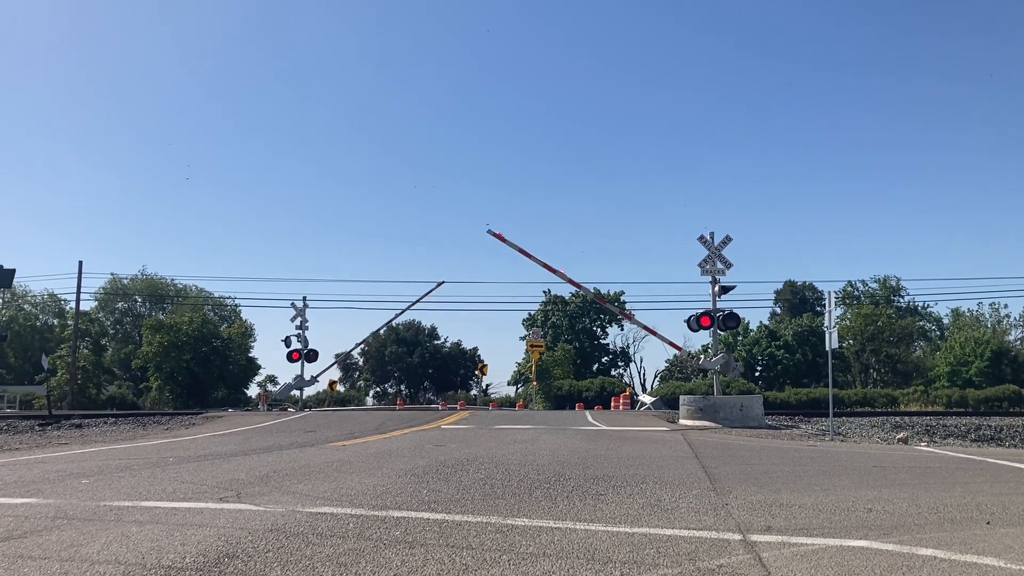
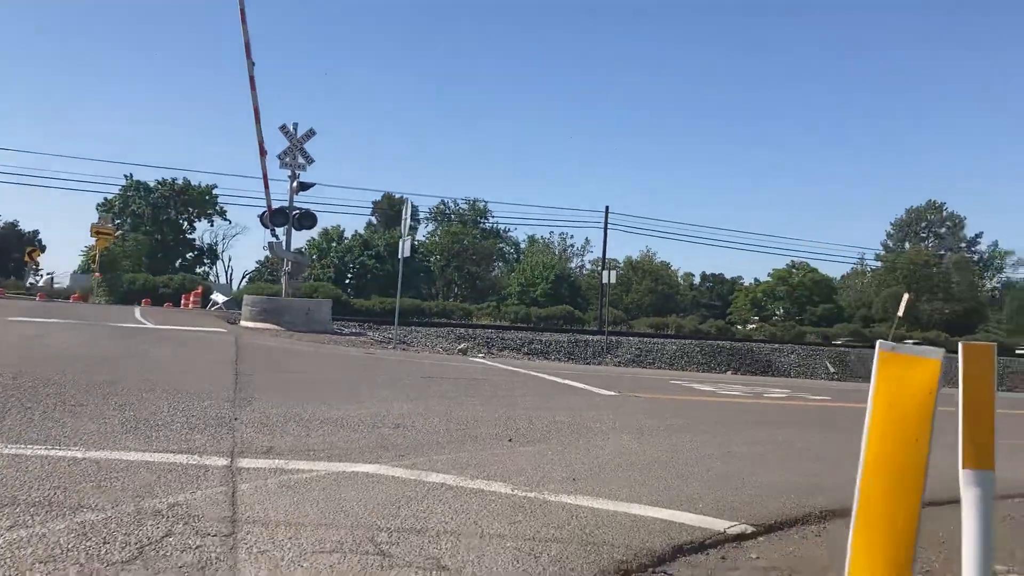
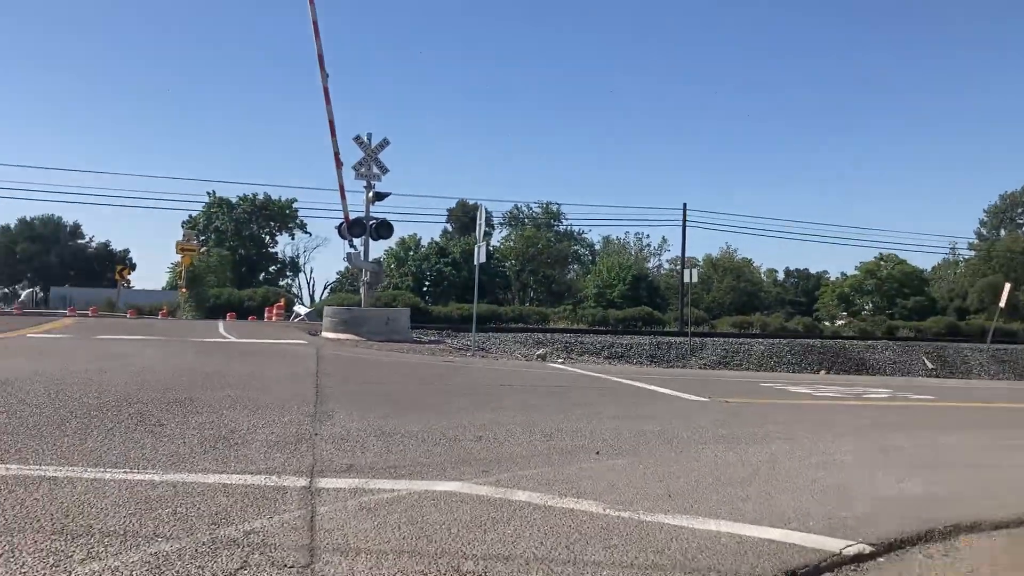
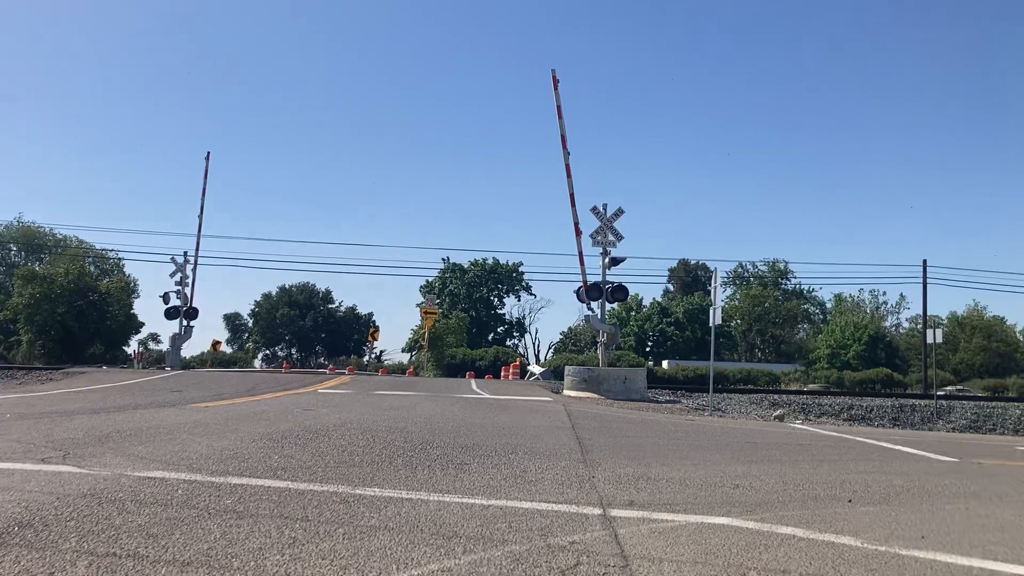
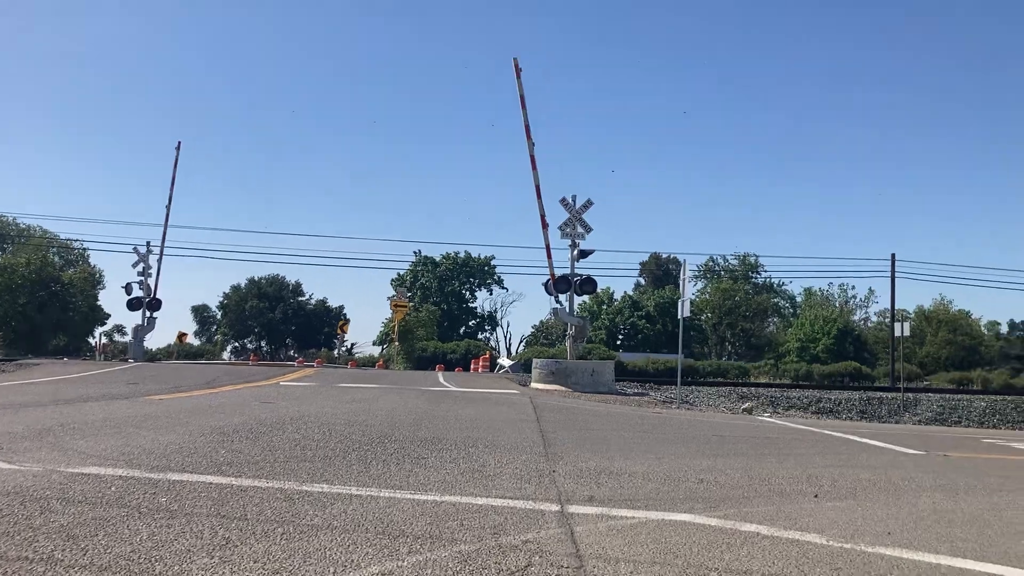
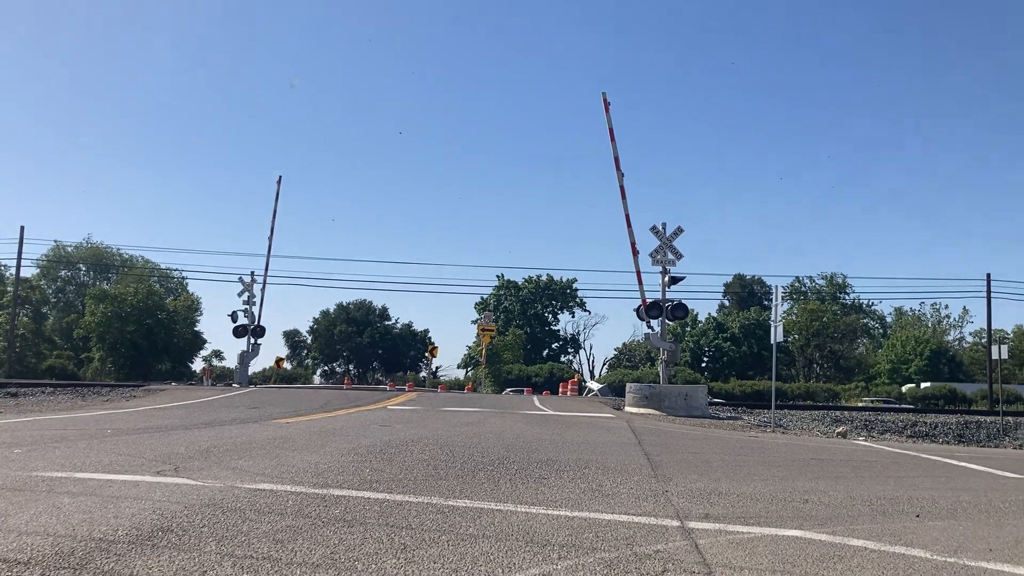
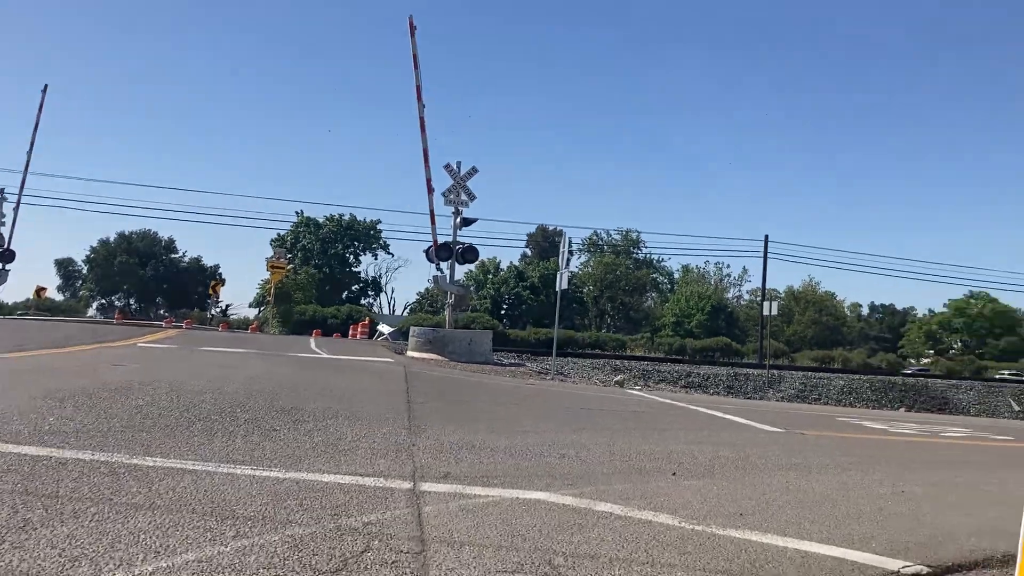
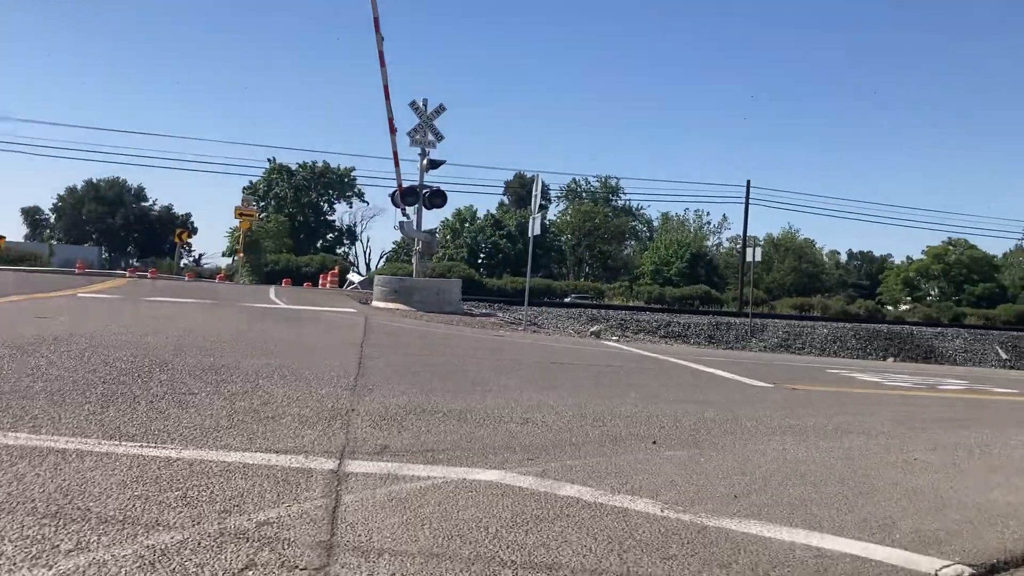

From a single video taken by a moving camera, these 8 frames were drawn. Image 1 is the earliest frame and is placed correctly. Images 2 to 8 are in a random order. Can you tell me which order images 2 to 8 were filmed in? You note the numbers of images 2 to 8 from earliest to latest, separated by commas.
6, 4, 5, 7, 2, 3, 8
